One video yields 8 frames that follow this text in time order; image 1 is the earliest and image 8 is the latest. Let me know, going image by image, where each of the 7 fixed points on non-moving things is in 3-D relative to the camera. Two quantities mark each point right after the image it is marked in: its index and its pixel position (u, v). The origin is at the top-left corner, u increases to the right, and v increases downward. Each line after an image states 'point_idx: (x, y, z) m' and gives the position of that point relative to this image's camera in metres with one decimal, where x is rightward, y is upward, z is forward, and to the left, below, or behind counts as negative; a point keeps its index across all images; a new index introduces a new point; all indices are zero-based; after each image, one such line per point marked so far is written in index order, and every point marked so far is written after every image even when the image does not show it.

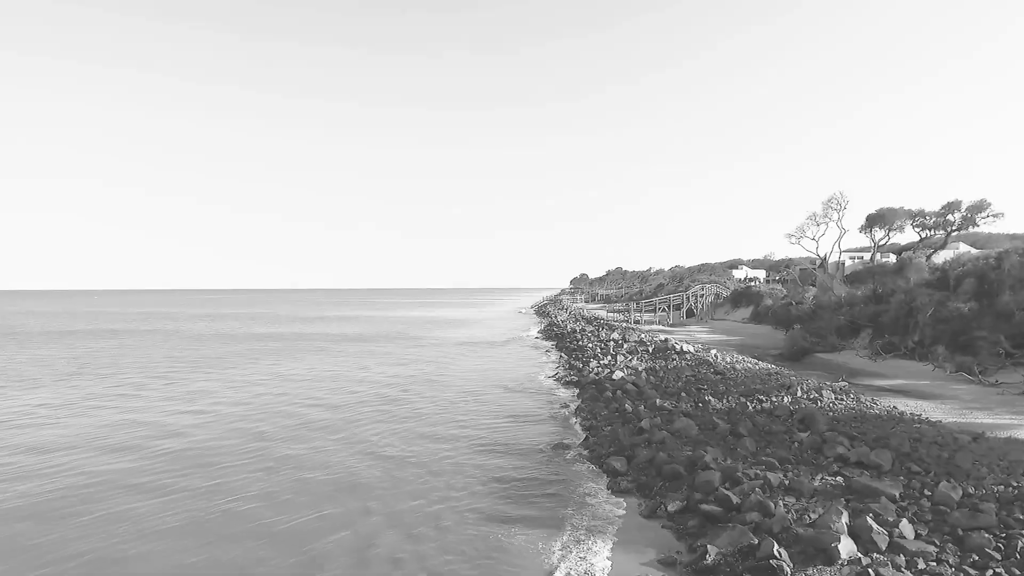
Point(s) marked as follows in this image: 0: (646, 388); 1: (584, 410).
0: (+5.2, -3.9, +19.4) m
1: (+2.5, -4.3, +17.6) m
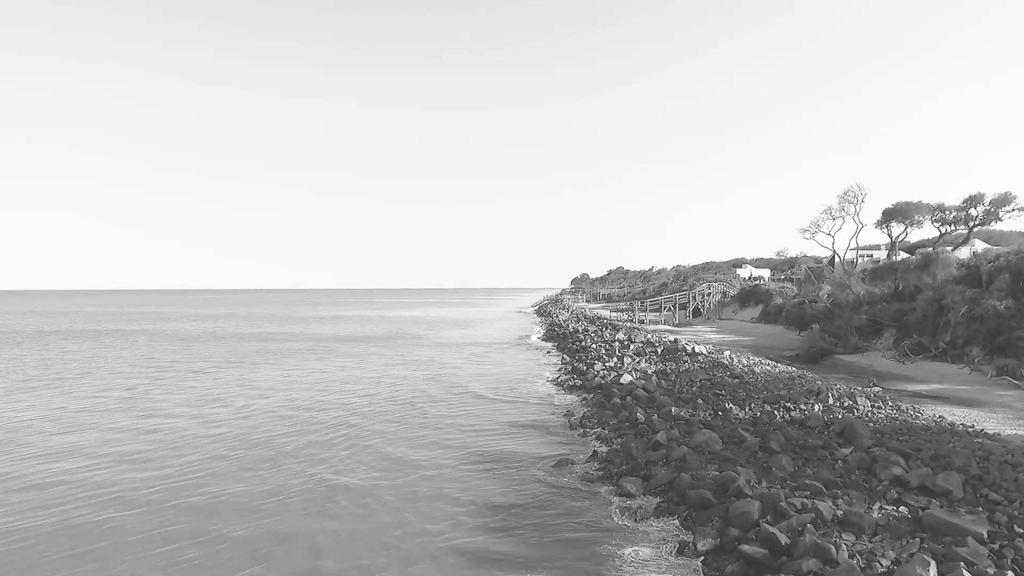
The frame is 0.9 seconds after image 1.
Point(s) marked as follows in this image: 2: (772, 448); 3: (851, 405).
0: (+5.2, -3.8, +17.6) m
1: (+2.5, -4.2, +15.8) m
2: (+6.2, -3.8, +11.9) m
3: (+10.3, -3.5, +15.0) m
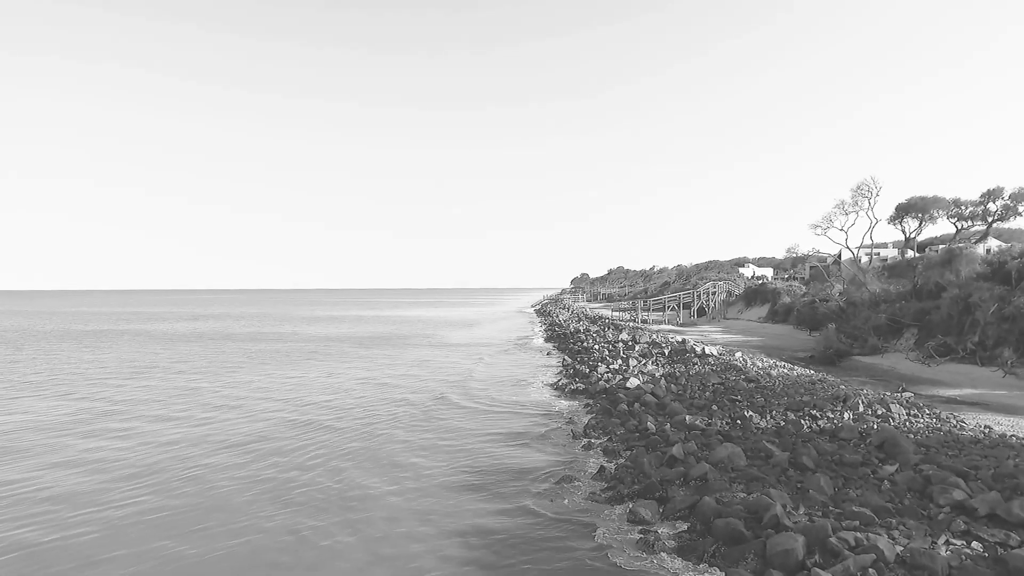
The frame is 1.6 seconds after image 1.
0: (+5.1, -3.7, +16.1) m
1: (+2.4, -4.1, +14.3) m
2: (+6.1, -3.7, +10.4) m
3: (+10.2, -3.4, +13.6) m
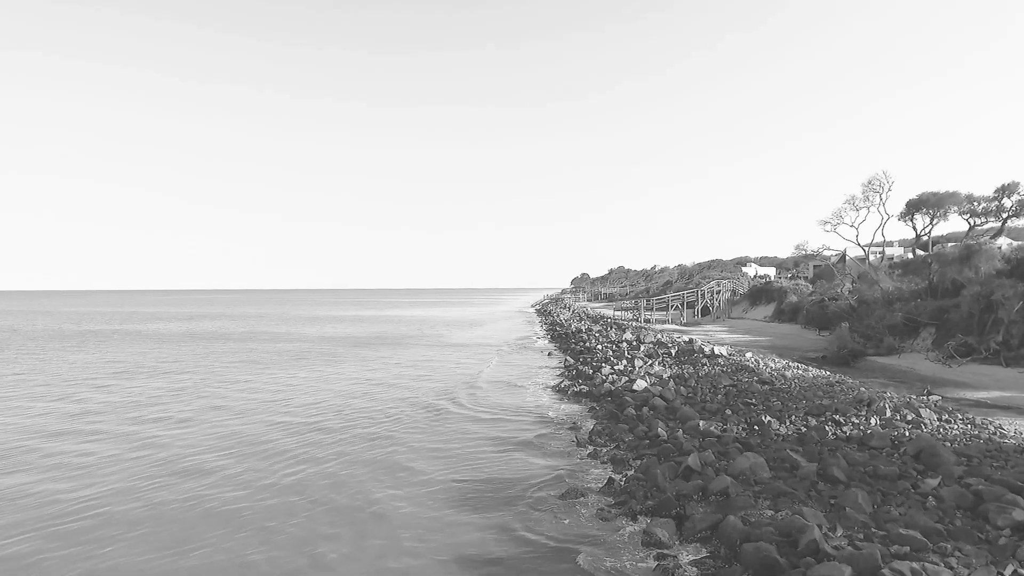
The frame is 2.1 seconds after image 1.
0: (+5.1, -3.5, +15.1) m
1: (+2.4, -3.9, +13.3) m
2: (+6.1, -3.6, +9.4) m
3: (+10.2, -3.3, +12.5) m
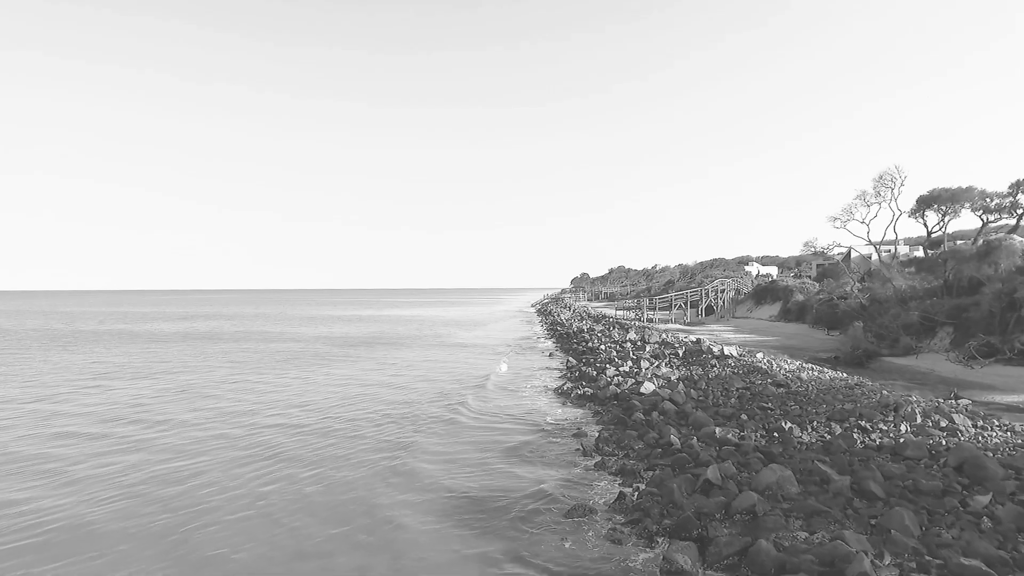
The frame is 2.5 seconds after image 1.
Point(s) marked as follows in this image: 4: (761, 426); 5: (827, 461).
0: (+5.1, -3.4, +14.2) m
1: (+2.4, -3.9, +12.4) m
2: (+6.1, -3.5, +8.5) m
3: (+10.2, -3.2, +11.6) m
4: (+6.4, -3.5, +12.7) m
5: (+6.4, -3.5, +10.1) m
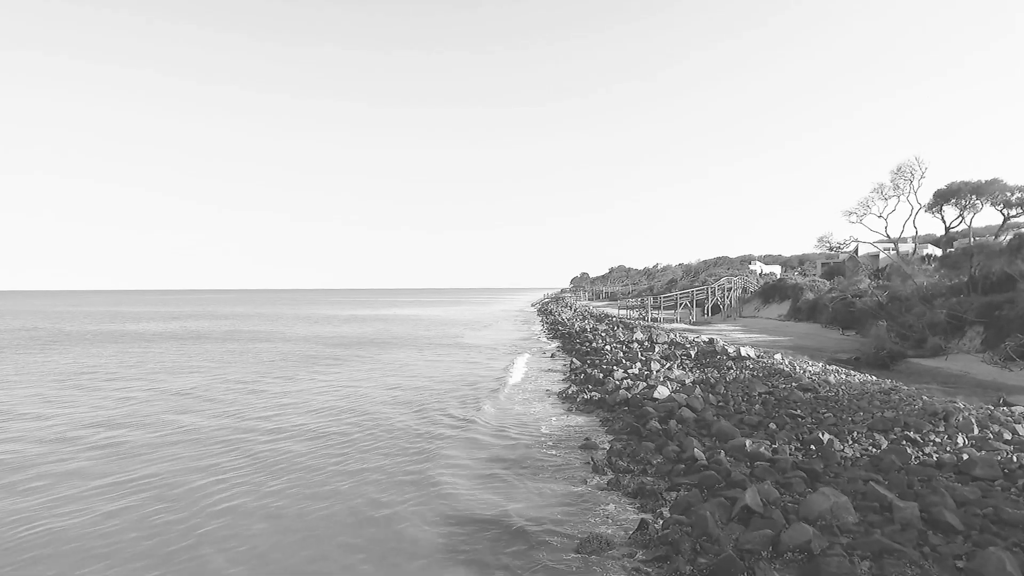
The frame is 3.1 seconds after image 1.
0: (+5.1, -3.3, +12.7) m
1: (+2.4, -3.7, +10.9) m
2: (+6.1, -3.3, +7.0) m
3: (+10.2, -3.0, +10.1) m
4: (+6.4, -3.4, +11.2) m
5: (+6.4, -3.3, +8.6) m
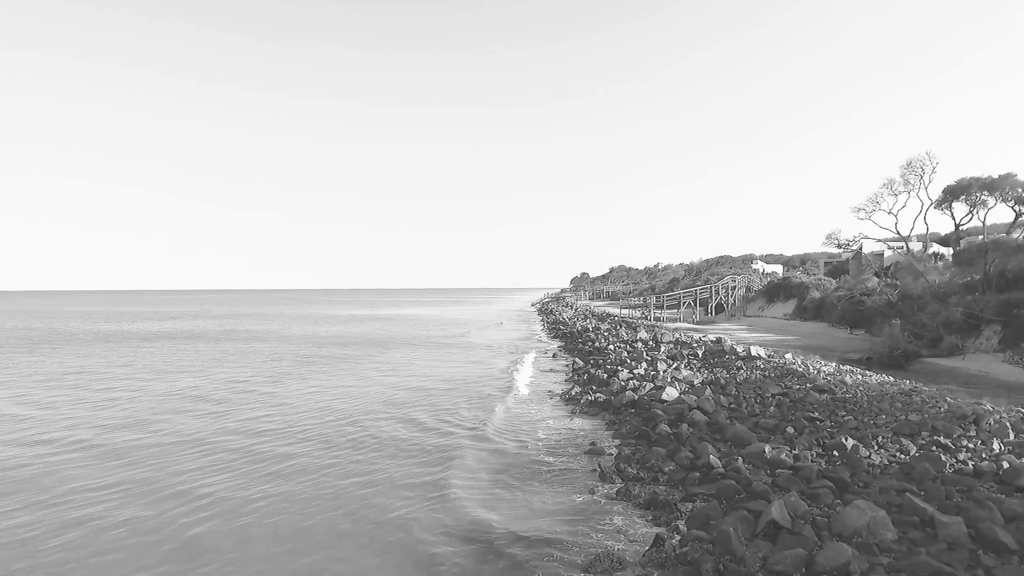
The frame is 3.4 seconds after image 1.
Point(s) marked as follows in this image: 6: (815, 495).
0: (+5.1, -3.2, +12.0) m
1: (+2.4, -3.6, +10.2) m
2: (+6.2, -3.2, +6.3) m
3: (+10.2, -2.9, +9.4) m
4: (+6.4, -3.3, +10.5) m
5: (+6.5, -3.2, +7.9) m
6: (+4.8, -3.3, +7.9) m
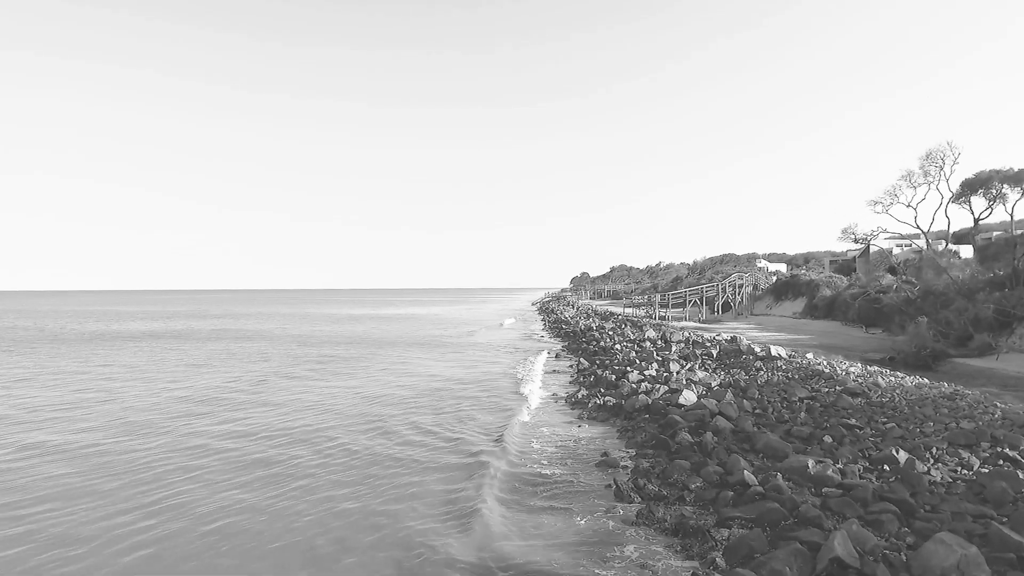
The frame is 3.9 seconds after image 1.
0: (+5.2, -3.0, +10.7) m
1: (+2.5, -3.4, +8.9) m
2: (+6.2, -3.1, +5.0) m
3: (+10.3, -2.8, +8.1) m
4: (+6.5, -3.1, +9.2) m
5: (+6.5, -3.1, +6.6) m
6: (+4.8, -3.1, +6.6) m
